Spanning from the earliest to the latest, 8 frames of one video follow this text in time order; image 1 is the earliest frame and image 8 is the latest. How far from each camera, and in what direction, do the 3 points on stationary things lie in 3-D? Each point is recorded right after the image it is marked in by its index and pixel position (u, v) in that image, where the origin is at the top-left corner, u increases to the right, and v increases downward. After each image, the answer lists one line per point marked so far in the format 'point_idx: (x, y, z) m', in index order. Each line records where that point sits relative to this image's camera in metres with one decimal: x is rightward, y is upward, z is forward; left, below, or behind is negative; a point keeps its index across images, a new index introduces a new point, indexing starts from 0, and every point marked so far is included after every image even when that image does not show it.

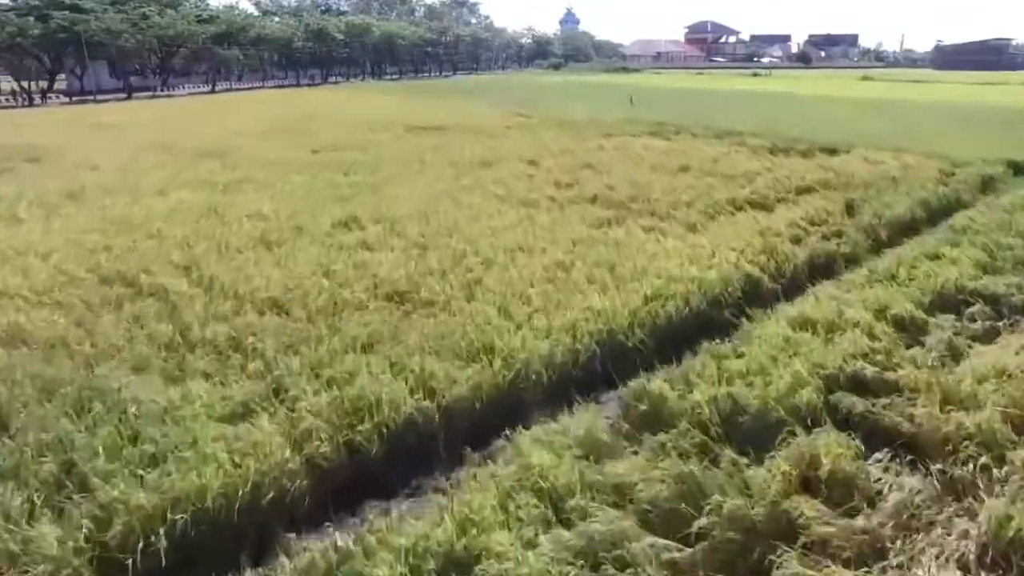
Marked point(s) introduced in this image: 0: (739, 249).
0: (+2.5, +0.4, +7.4) m
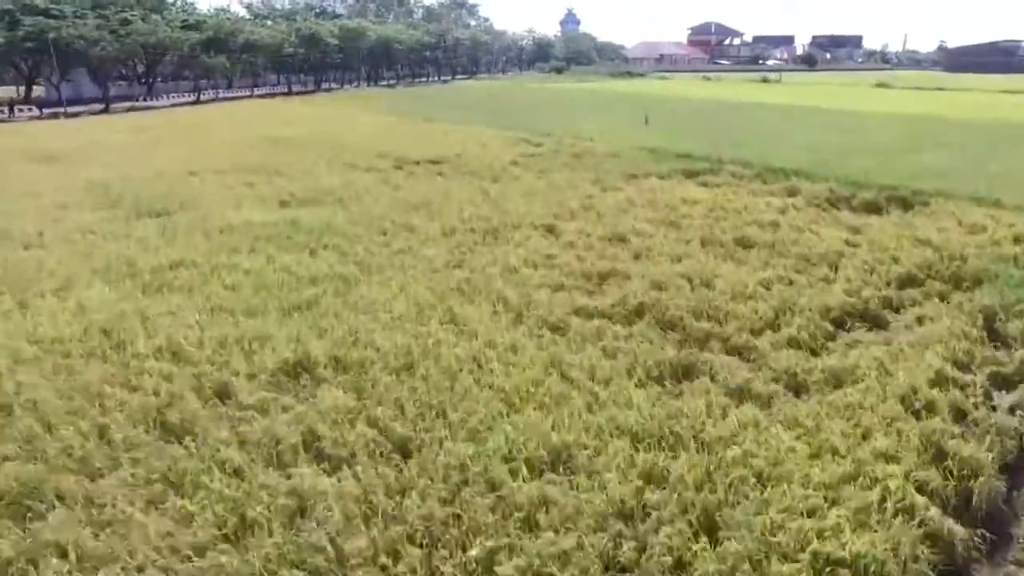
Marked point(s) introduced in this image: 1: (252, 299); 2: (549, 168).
0: (+2.7, -1.1, +4.8) m
1: (-3.0, -0.1, +7.8) m
2: (+0.9, +3.0, +16.5) m
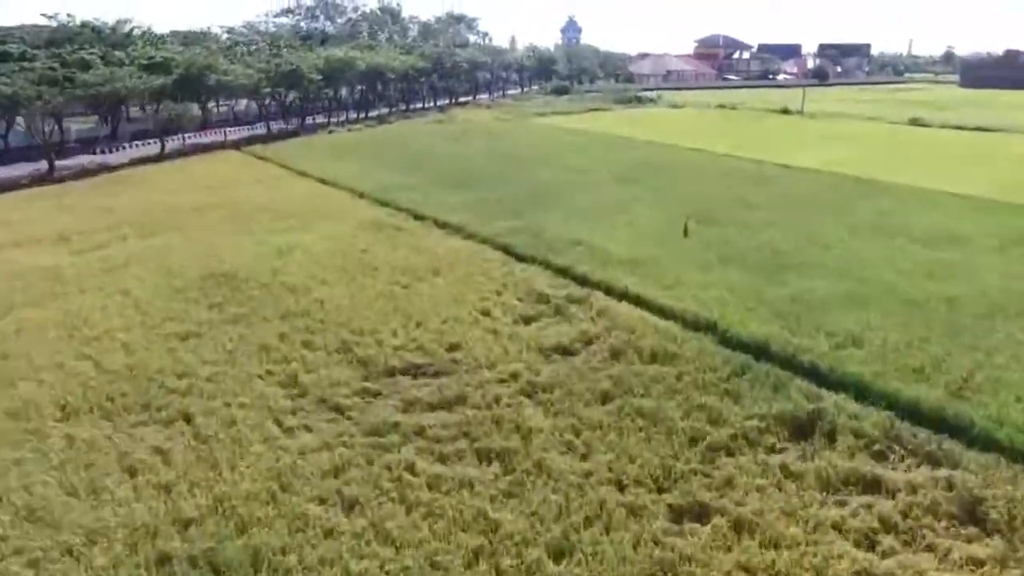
0: (+3.0, -6.2, -0.3) m
1: (-2.7, -5.1, +2.8) m
2: (+1.2, -2.0, +11.4) m
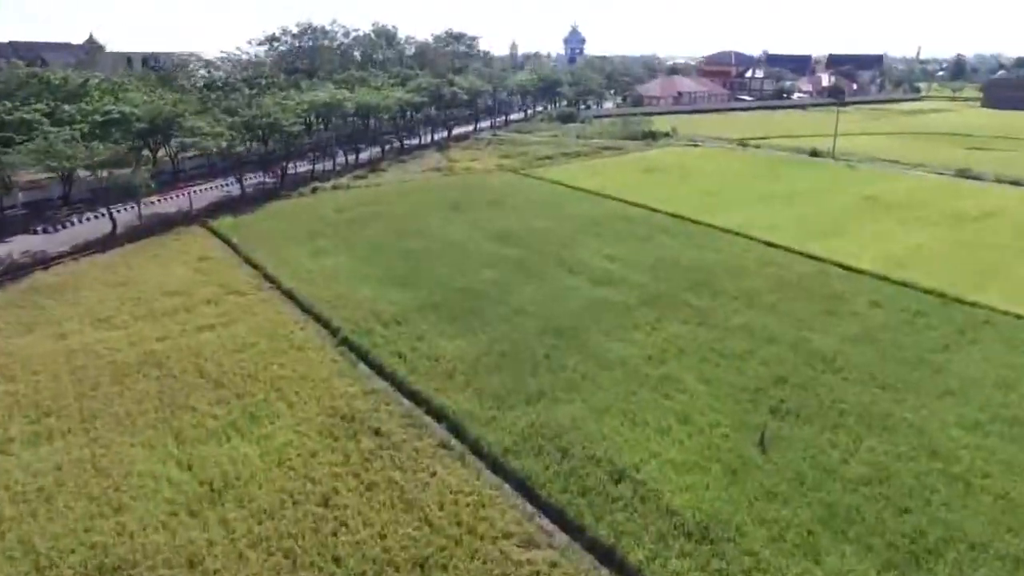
0: (+3.5, -11.9, -5.8) m
1: (-2.3, -10.8, -2.9) m
2: (+1.6, -7.7, +5.8) m
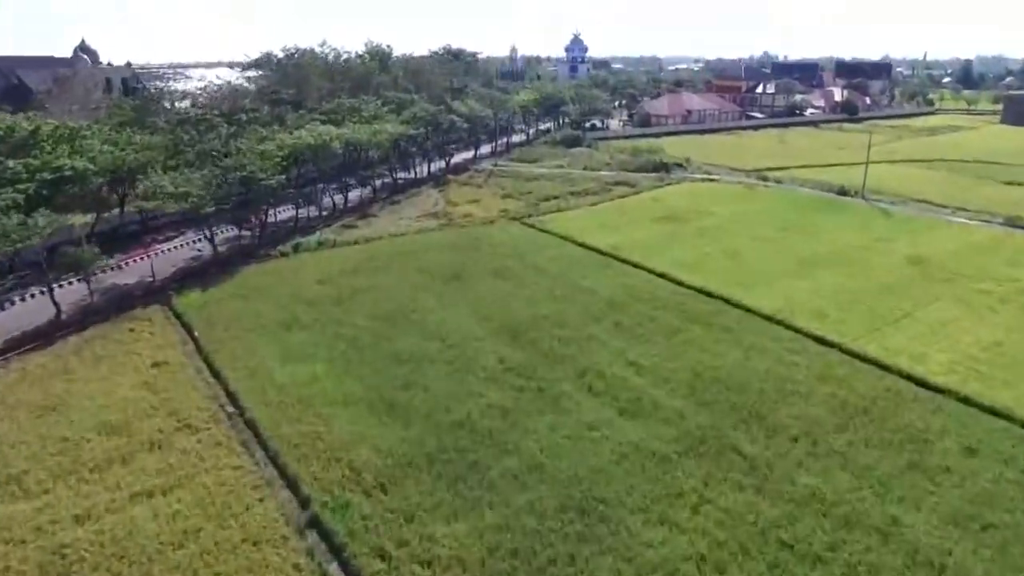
0: (+3.9, -16.4, -10.5) m
1: (-1.9, -15.3, -7.5) m
2: (+2.0, -12.1, +1.1) m
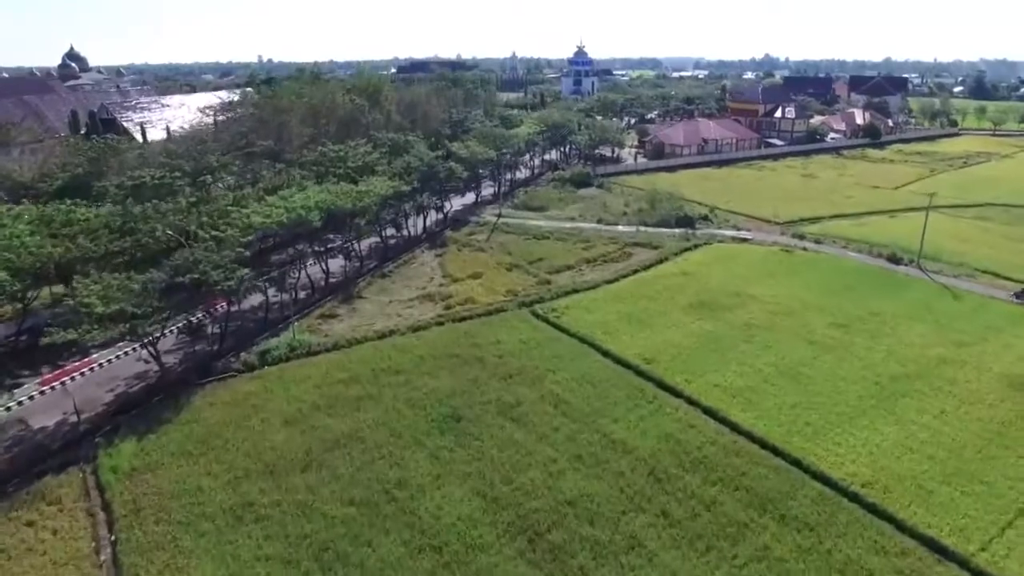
0: (+4.5, -22.6, -17.3) m
1: (-1.2, -21.5, -14.4) m
2: (+2.6, -18.2, -5.7) m
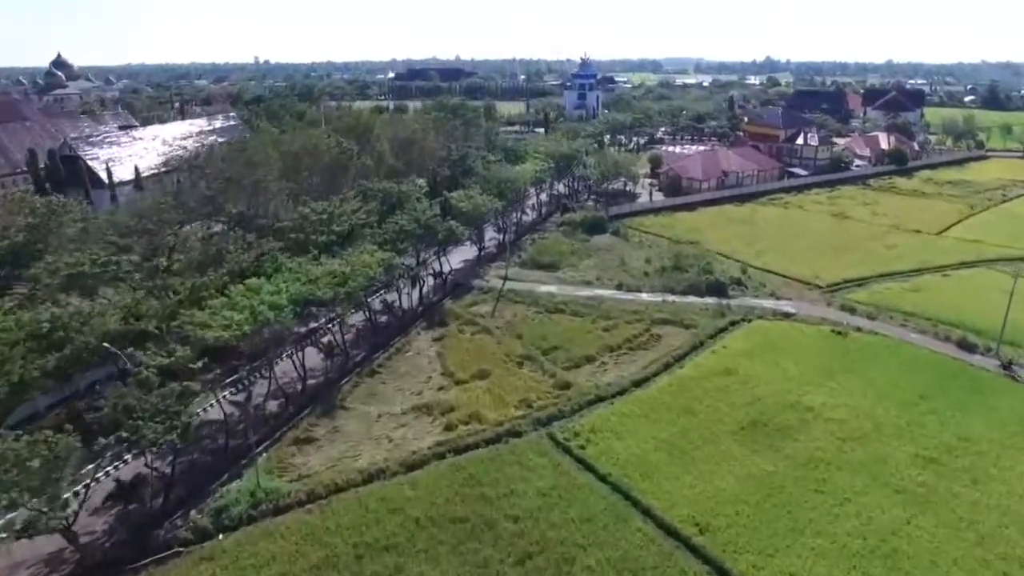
0: (+5.4, -28.6, -24.3) m
1: (-0.4, -27.5, -21.4) m
2: (+3.5, -24.2, -12.8) m
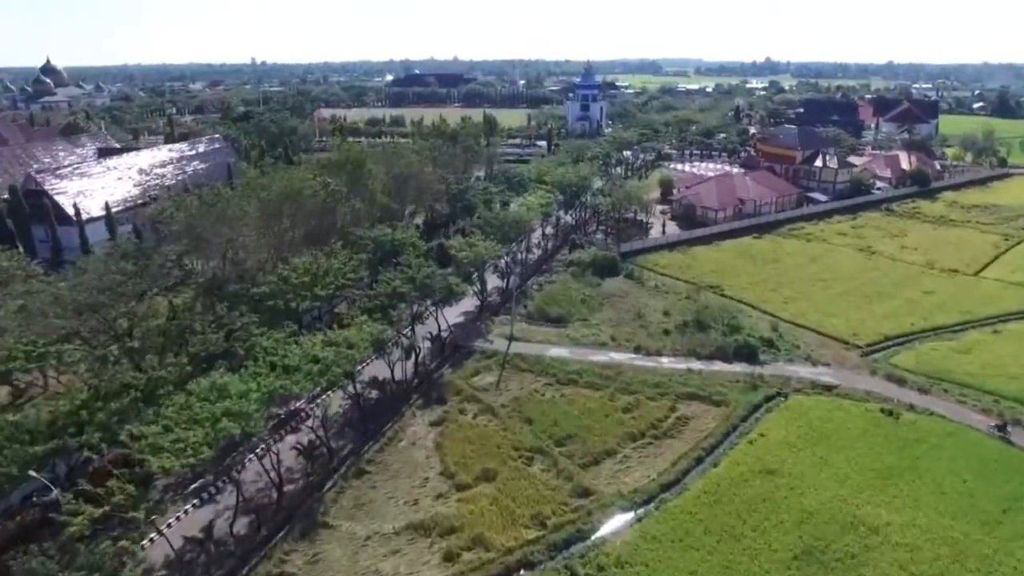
0: (+6.0, -33.1, -29.6) m
1: (+0.3, -32.0, -26.7) m
2: (+4.1, -28.7, -18.1) m
